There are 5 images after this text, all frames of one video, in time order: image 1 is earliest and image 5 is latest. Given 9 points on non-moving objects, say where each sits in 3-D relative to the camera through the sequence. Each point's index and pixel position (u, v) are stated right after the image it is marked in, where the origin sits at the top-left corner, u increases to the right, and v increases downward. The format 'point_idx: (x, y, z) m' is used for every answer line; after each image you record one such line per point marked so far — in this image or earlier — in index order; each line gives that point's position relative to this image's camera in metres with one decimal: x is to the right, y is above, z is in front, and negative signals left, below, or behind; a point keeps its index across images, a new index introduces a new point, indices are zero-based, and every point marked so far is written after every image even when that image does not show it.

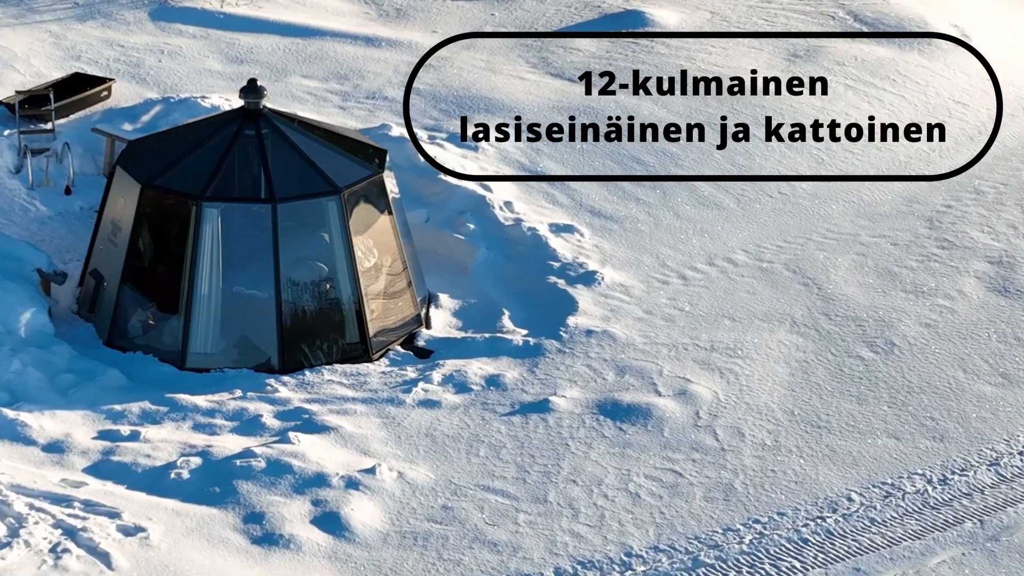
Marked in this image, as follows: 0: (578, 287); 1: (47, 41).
0: (+0.3, 0.0, +8.9) m
1: (-2.9, +1.5, +11.4) m
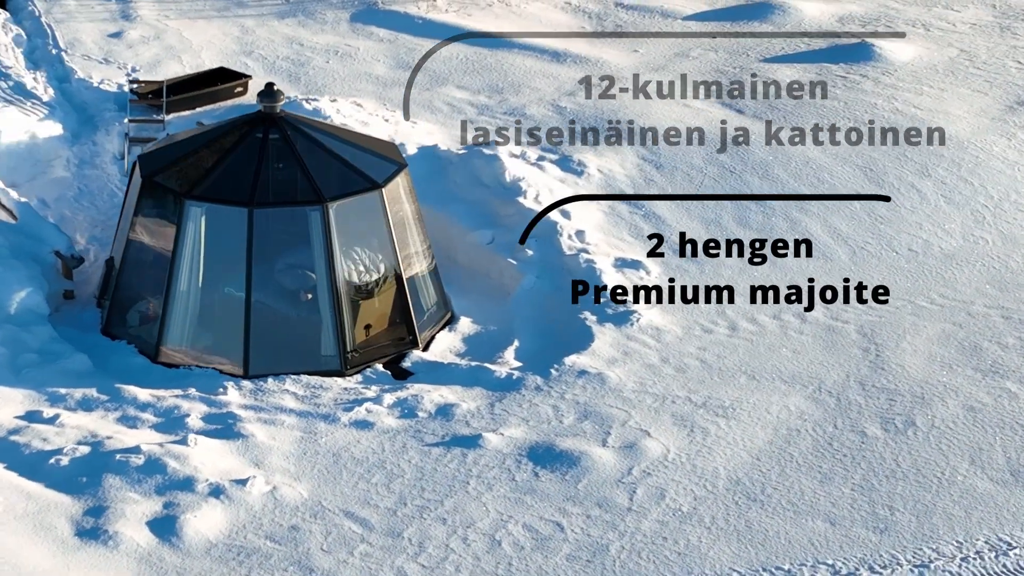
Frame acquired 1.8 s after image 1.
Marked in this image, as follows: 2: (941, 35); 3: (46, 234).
0: (+0.4, -0.2, +8.7) m
1: (-1.8, +1.6, +12.0) m
2: (+3.2, +1.9, +14.0) m
3: (-2.1, +0.2, +8.5) m
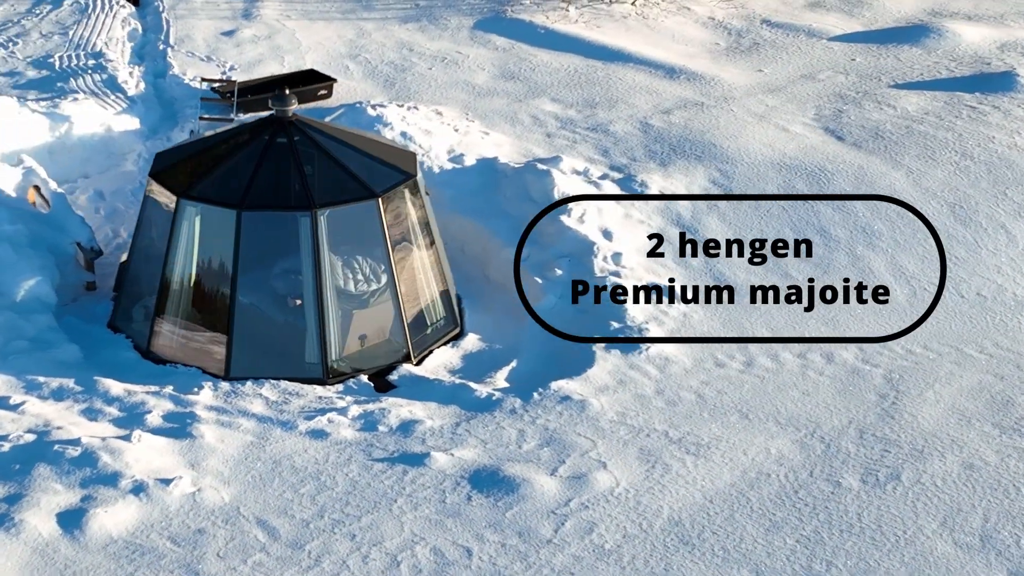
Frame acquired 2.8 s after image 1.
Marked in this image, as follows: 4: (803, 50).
0: (+0.4, -0.3, +8.5) m
1: (-1.1, +1.6, +12.1) m
2: (+4.2, +1.5, +13.3) m
3: (-2.0, +0.3, +8.8) m
4: (+2.0, +1.7, +13.1) m
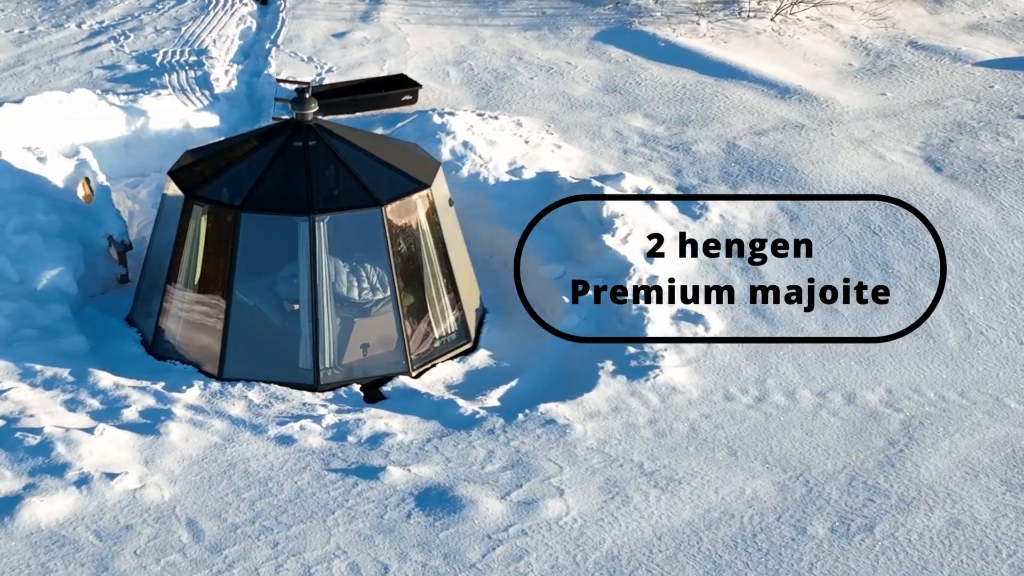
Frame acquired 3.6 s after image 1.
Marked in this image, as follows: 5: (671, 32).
0: (+0.5, -0.4, +8.4) m
1: (-0.3, +1.6, +12.2) m
2: (+5.0, +1.2, +12.5) m
3: (-1.9, +0.3, +9.0) m
4: (+2.9, +1.4, +12.7) m
5: (+1.1, +1.7, +12.8) m
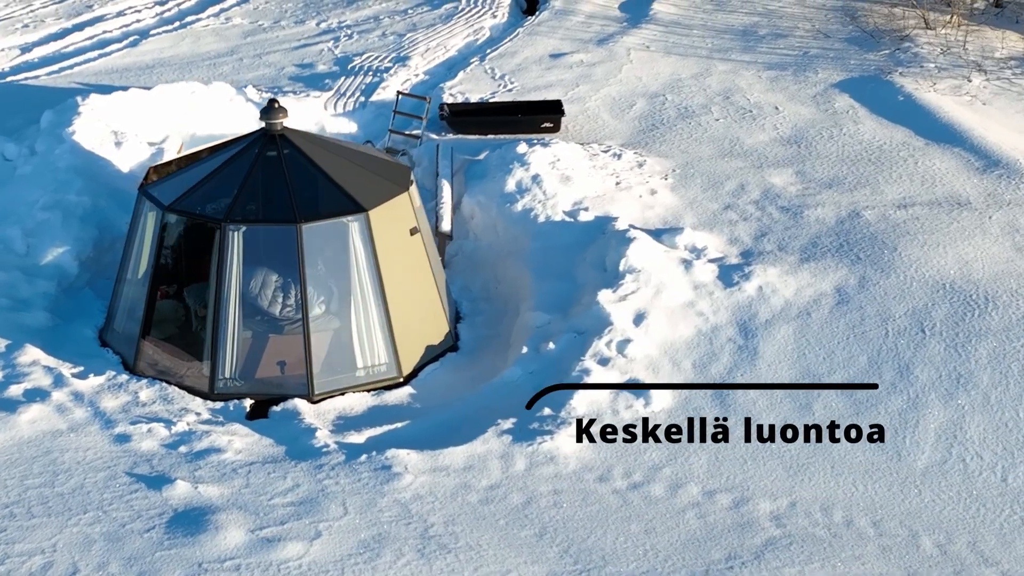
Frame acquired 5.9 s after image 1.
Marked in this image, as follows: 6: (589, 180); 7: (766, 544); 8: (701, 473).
0: (-0.1, -0.6, +8.1) m
1: (+1.0, +1.3, +11.8) m
2: (+5.9, +0.2, +10.0) m
3: (-1.8, +0.4, +9.6) m
4: (+4.1, +0.7, +11.0) m
5: (+2.5, +1.3, +11.8) m
6: (+0.4, +0.6, +10.0) m
7: (+1.0, -1.0, +7.5) m
8: (+0.8, -0.8, +7.9) m
